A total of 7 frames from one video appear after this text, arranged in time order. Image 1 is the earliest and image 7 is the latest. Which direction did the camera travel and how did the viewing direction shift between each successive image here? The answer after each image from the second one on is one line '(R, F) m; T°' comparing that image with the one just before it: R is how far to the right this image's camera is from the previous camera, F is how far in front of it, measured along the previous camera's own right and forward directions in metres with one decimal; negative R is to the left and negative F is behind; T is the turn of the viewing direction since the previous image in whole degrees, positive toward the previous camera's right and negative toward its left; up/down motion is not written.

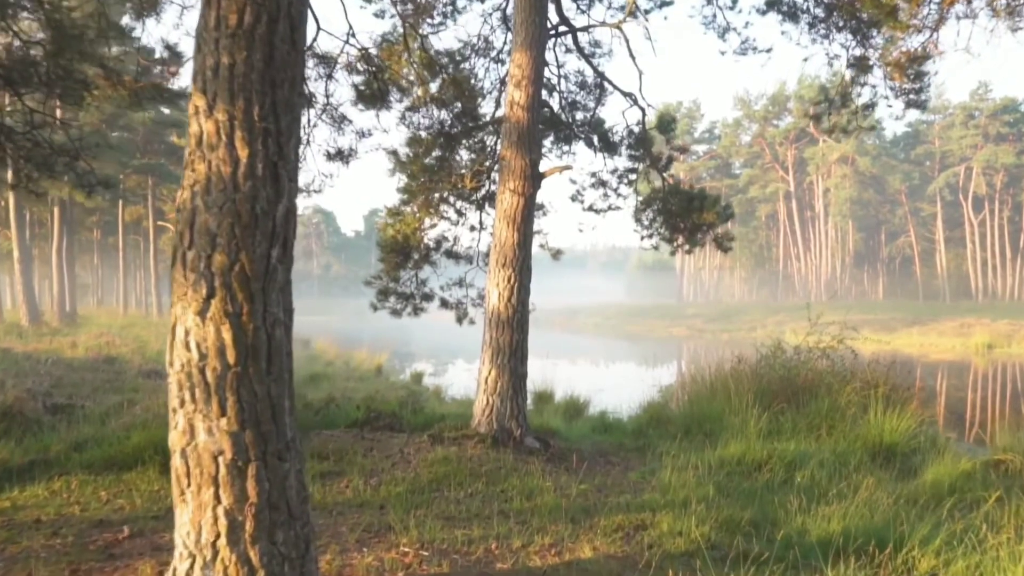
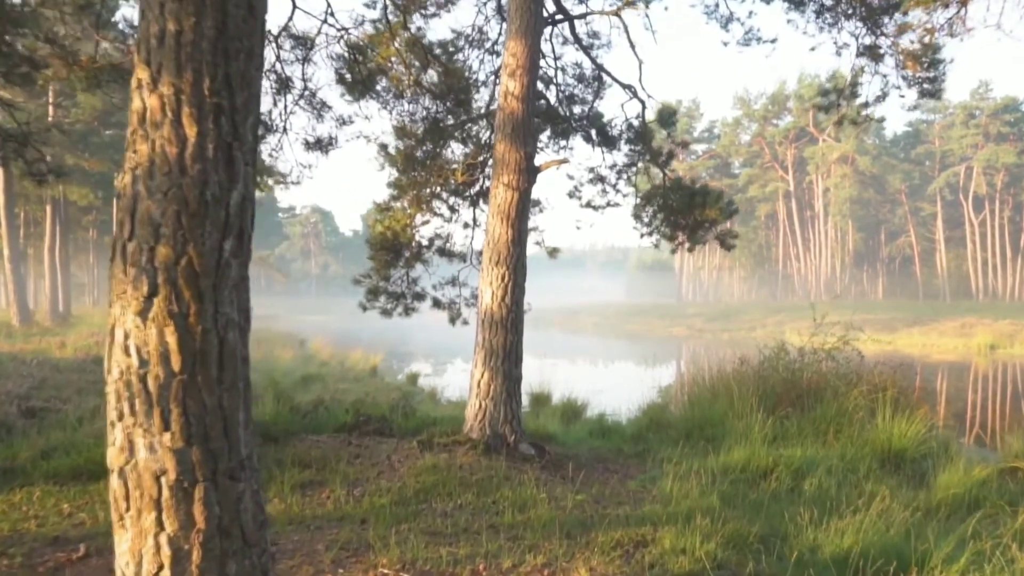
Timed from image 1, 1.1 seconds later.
(0.0, +0.3) m; 0°
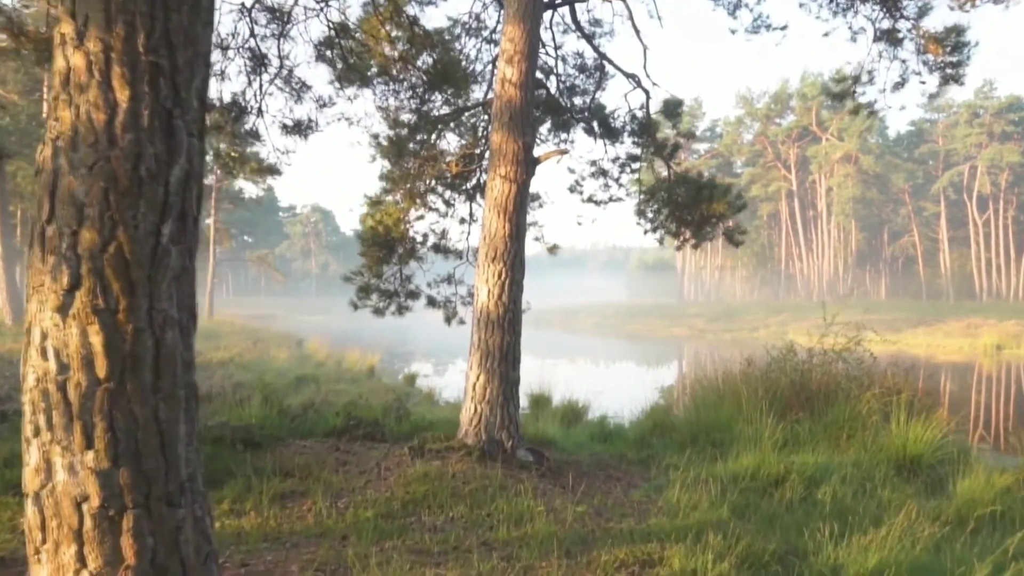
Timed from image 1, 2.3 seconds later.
(0.0, +0.4) m; 0°
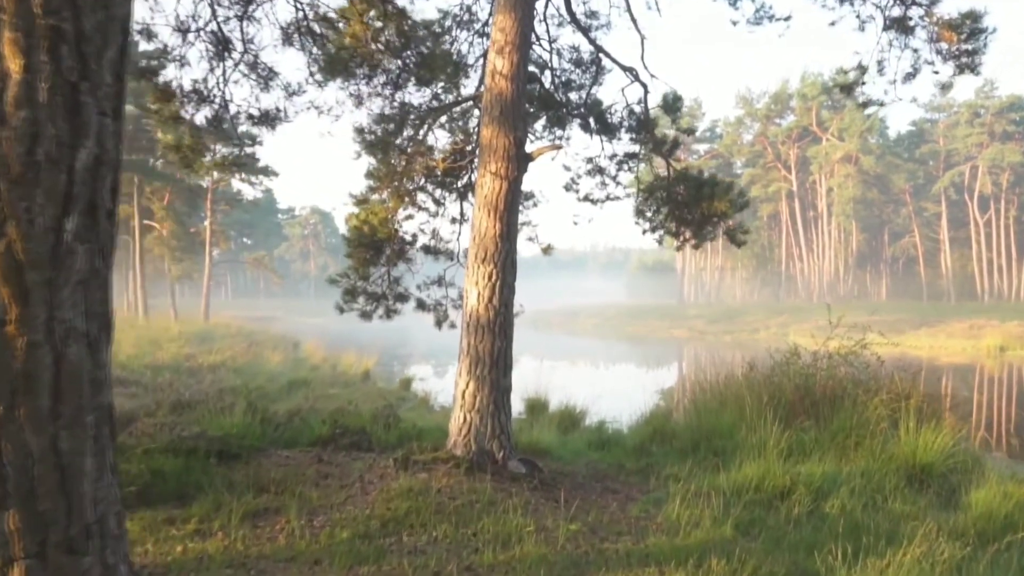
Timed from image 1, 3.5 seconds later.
(+0.1, +0.3) m; 0°
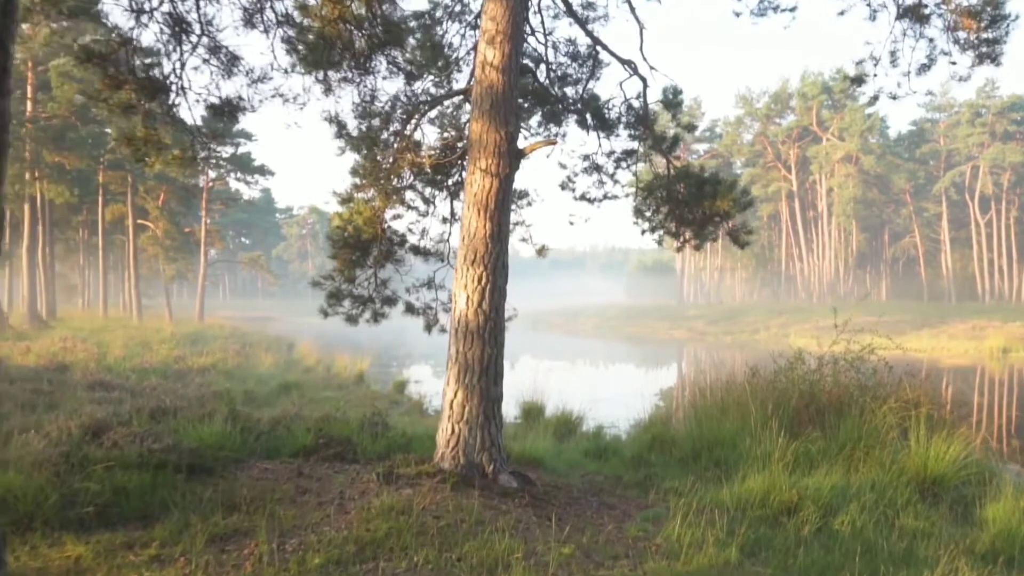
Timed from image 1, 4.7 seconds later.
(+0.1, +0.3) m; 0°
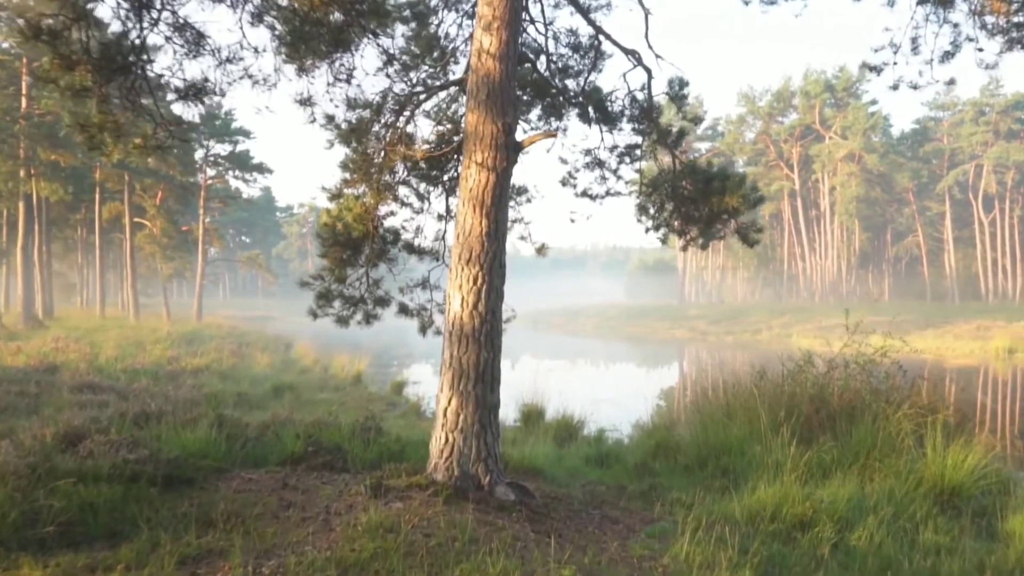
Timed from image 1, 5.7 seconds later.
(0.0, +0.3) m; 0°
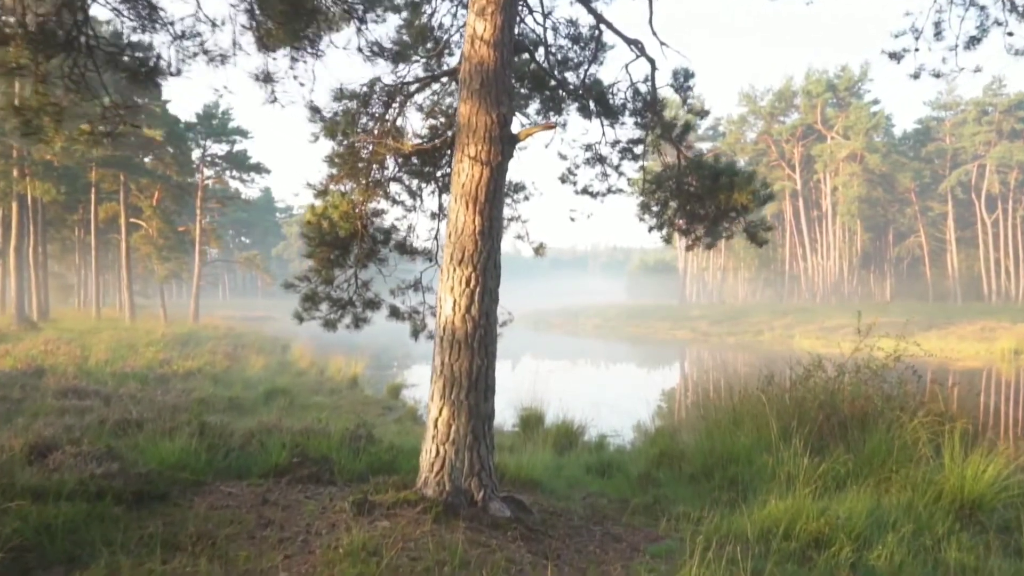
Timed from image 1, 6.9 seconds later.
(0.0, +0.3) m; 0°
